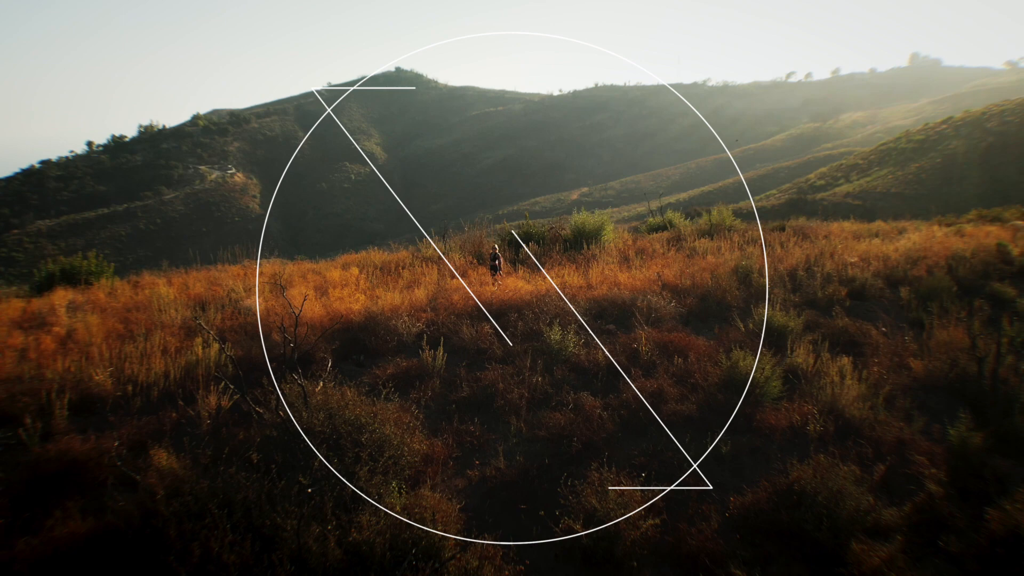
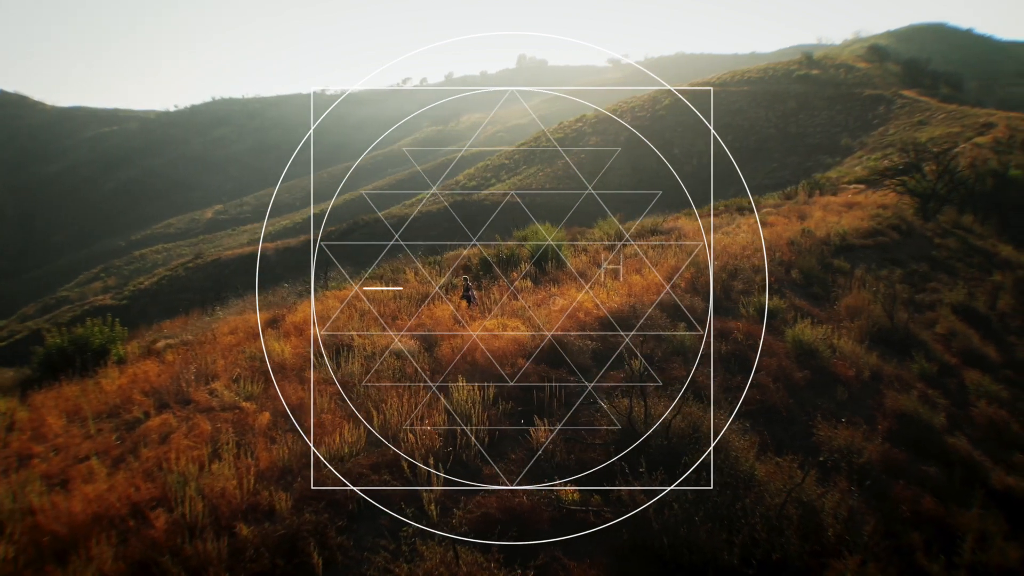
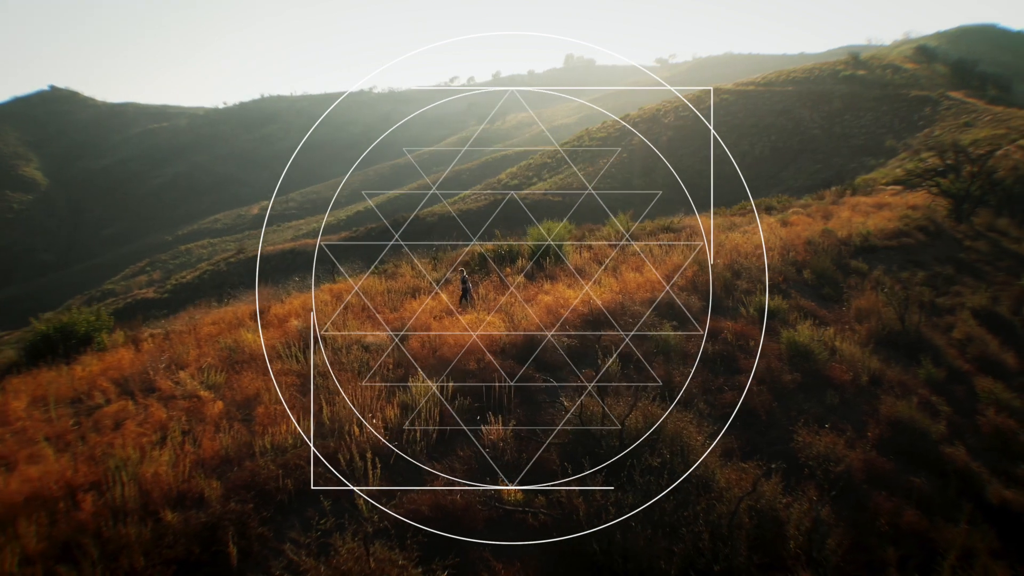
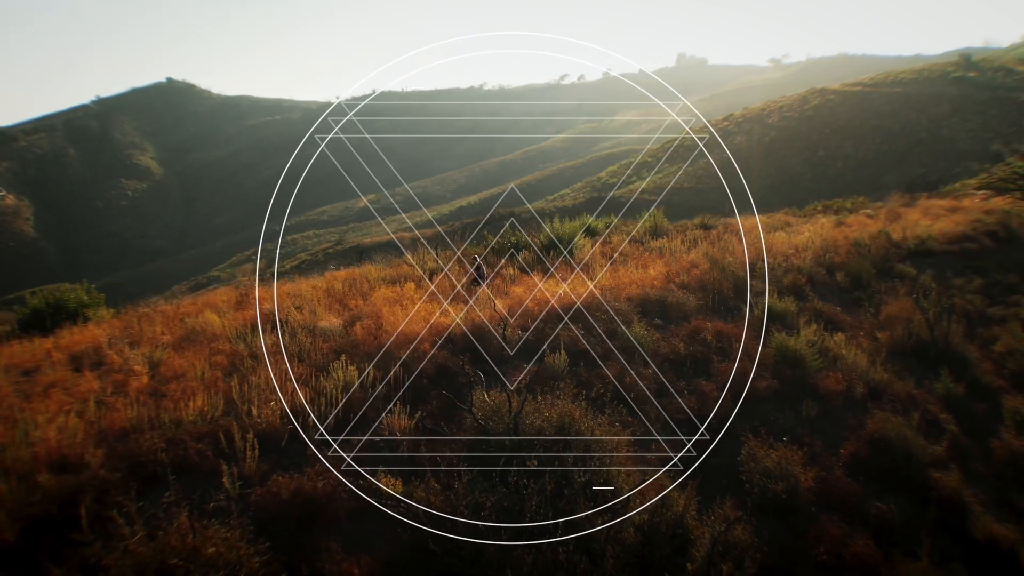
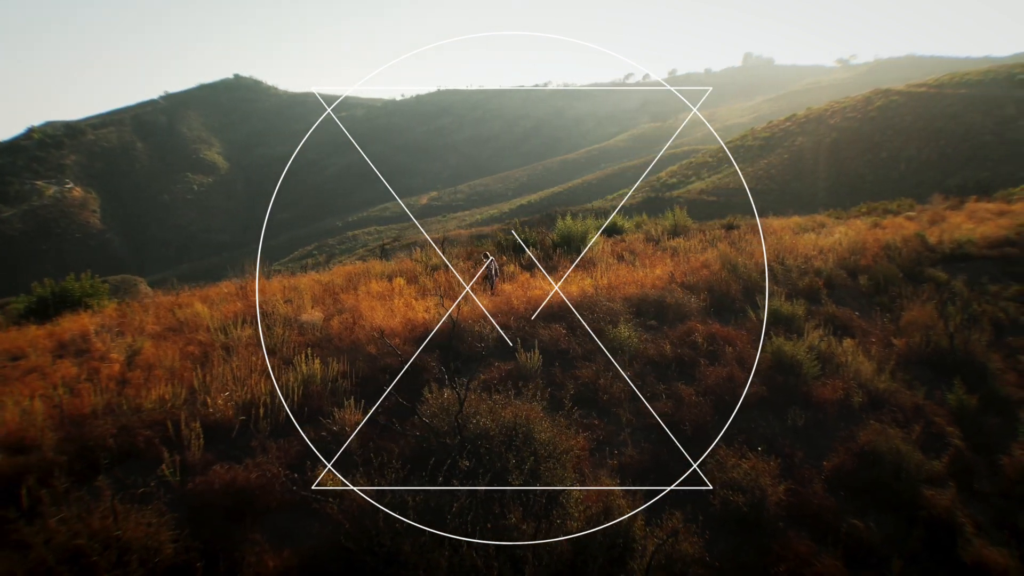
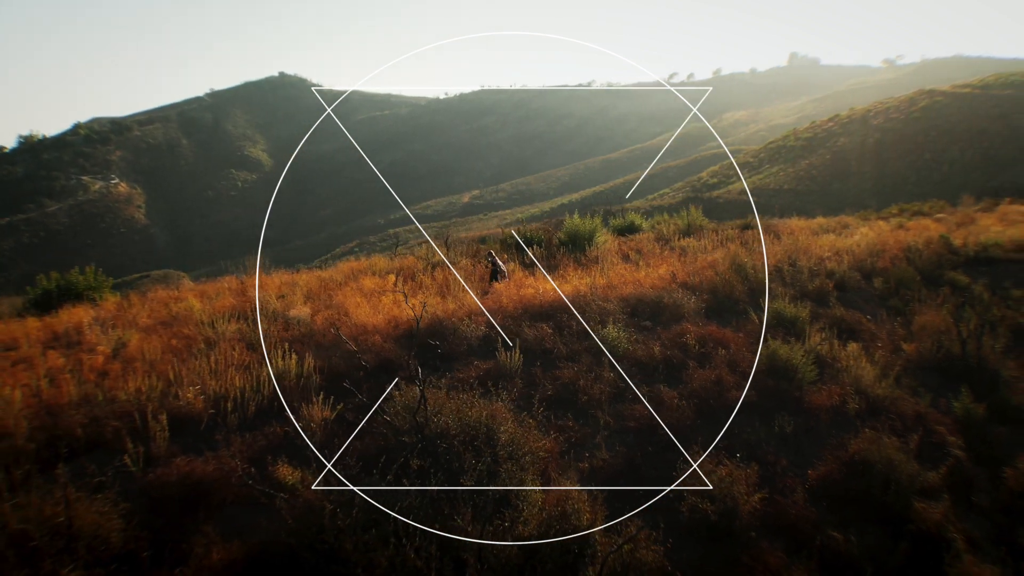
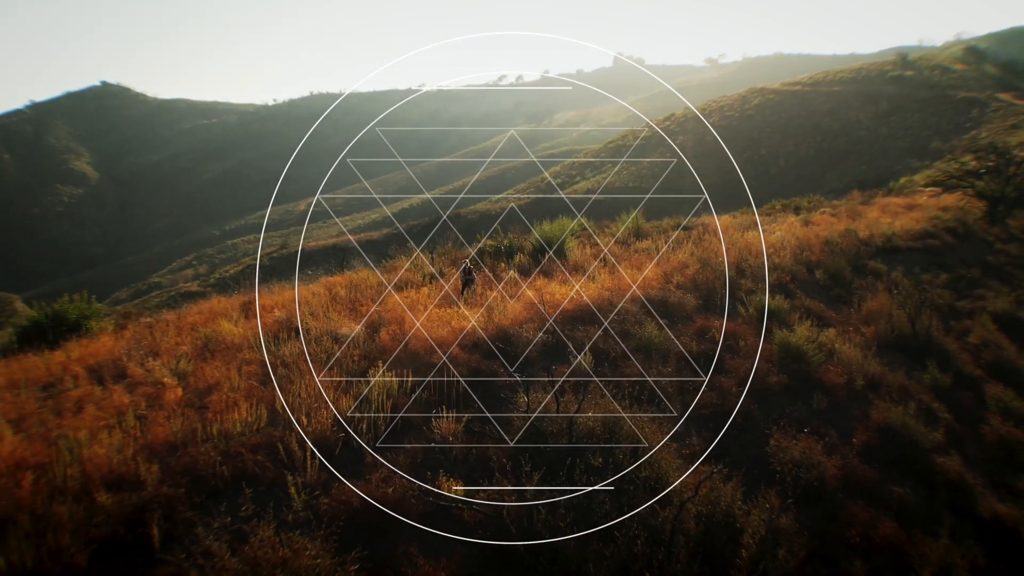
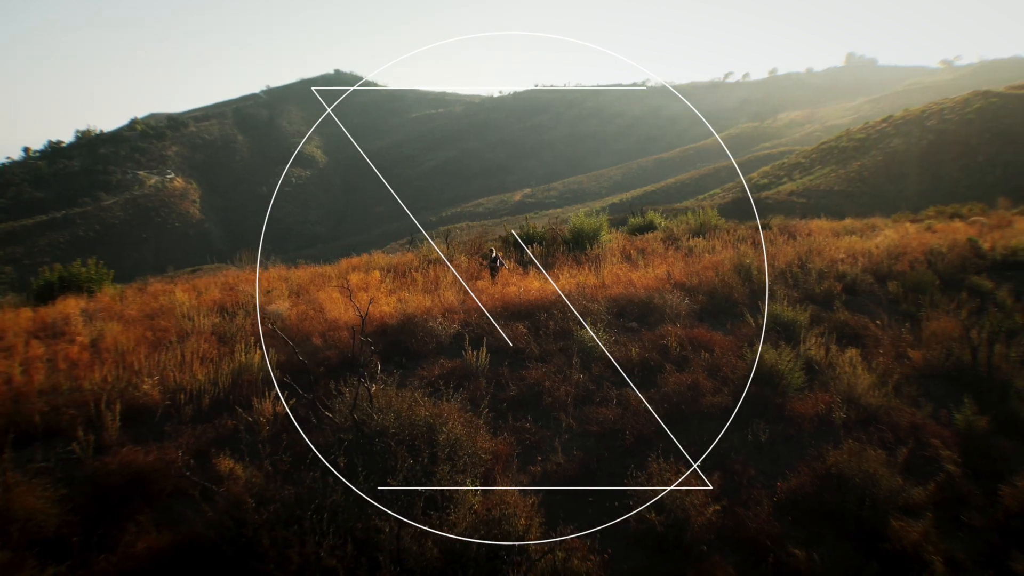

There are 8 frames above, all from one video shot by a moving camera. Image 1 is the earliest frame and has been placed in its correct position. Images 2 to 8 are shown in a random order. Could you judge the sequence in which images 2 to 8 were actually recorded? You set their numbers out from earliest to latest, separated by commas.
8, 6, 5, 4, 7, 3, 2
